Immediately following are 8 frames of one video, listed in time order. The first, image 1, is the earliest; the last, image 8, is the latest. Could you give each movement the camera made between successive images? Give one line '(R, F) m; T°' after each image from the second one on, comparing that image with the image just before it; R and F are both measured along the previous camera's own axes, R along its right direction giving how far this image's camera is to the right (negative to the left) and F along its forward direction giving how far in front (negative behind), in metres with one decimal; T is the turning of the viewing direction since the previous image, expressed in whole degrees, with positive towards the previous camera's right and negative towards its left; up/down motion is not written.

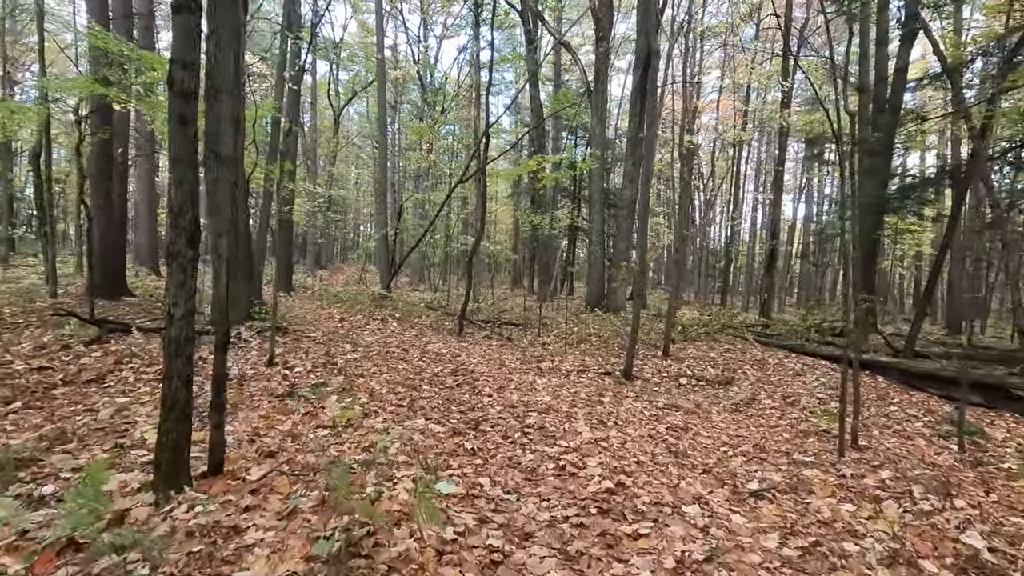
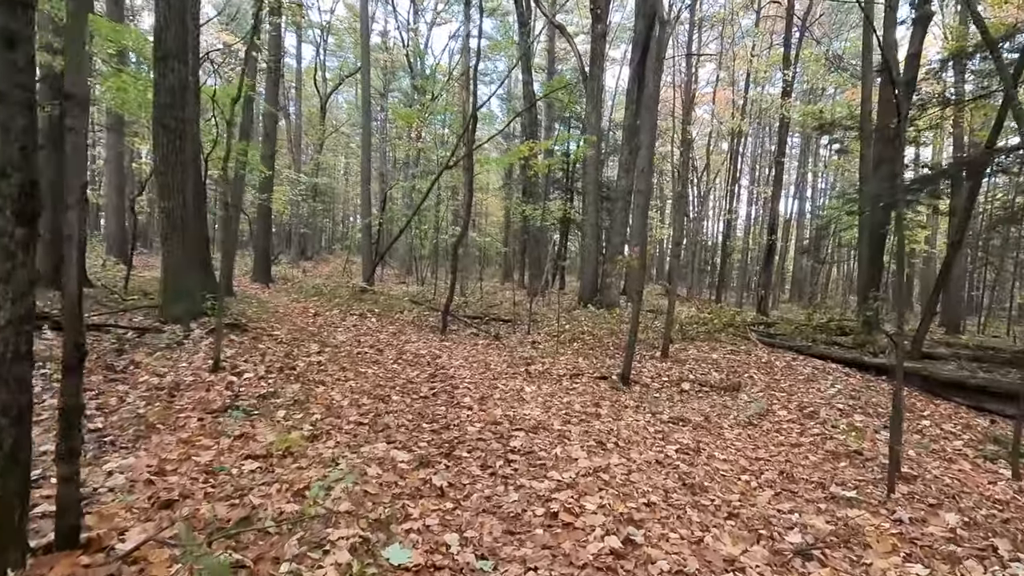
(+0.1, +0.9) m; +1°
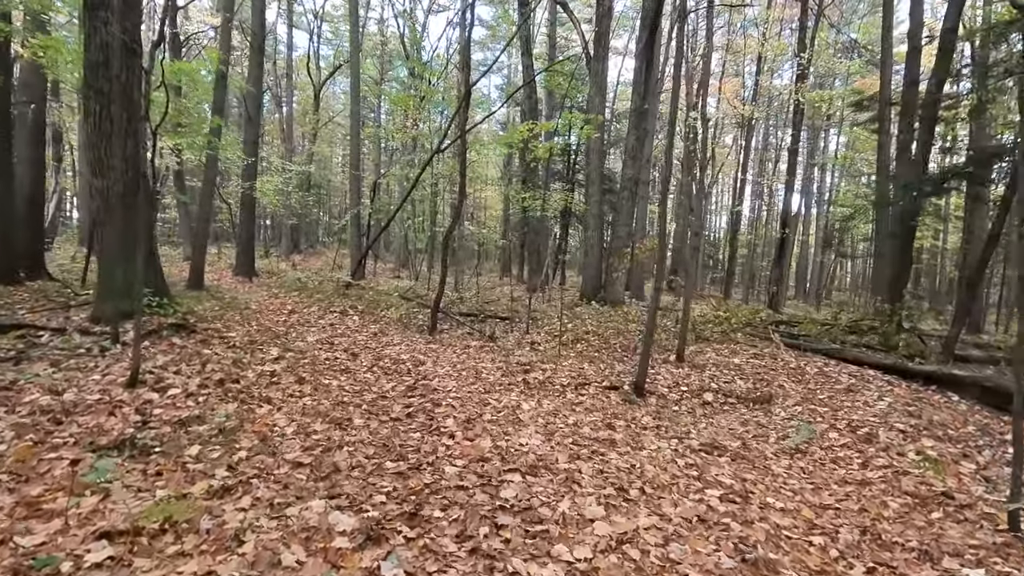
(0.0, +1.1) m; 0°
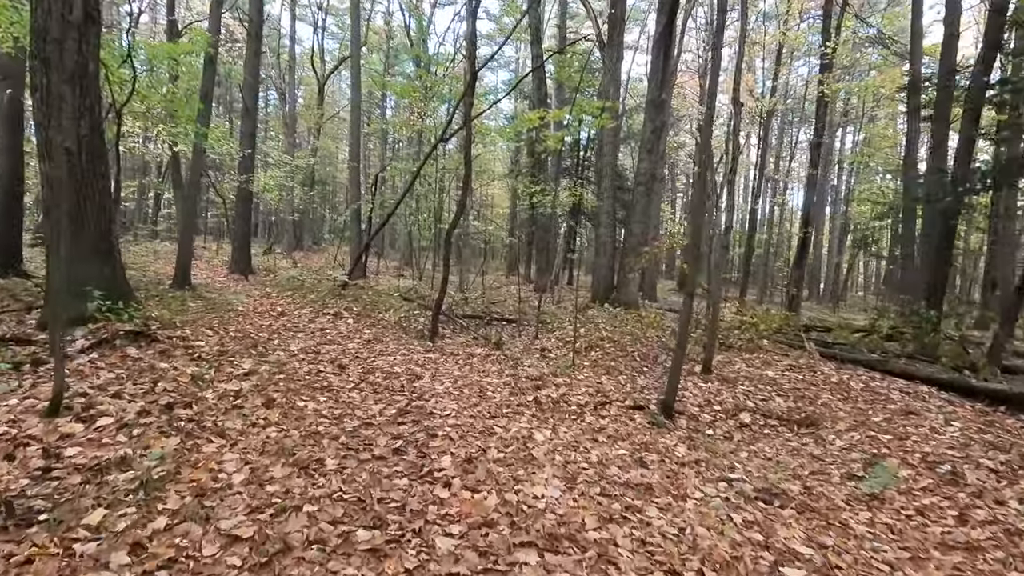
(0.0, +0.9) m; -1°
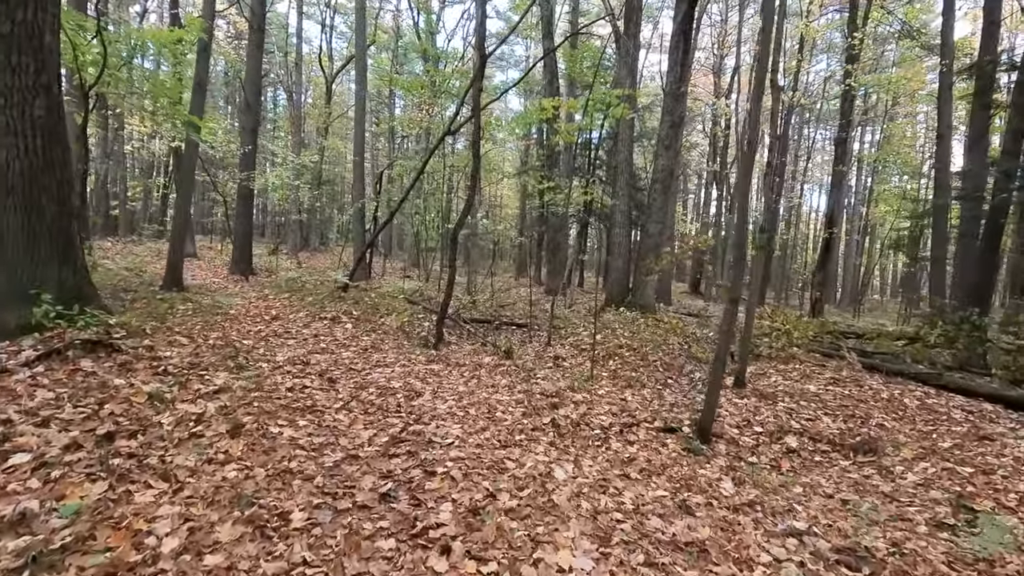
(0.0, +0.8) m; -1°
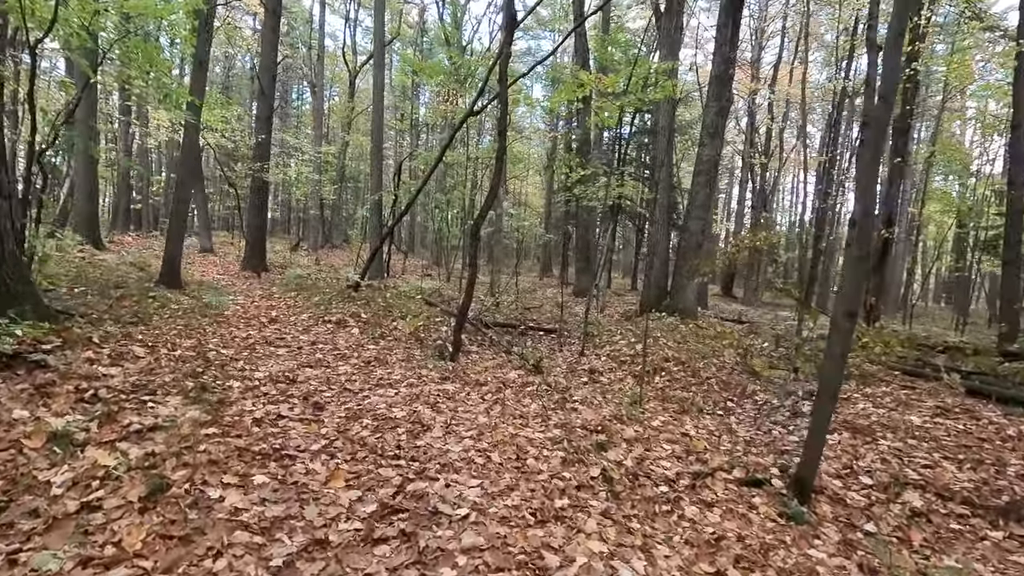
(-0.1, +1.2) m; -2°
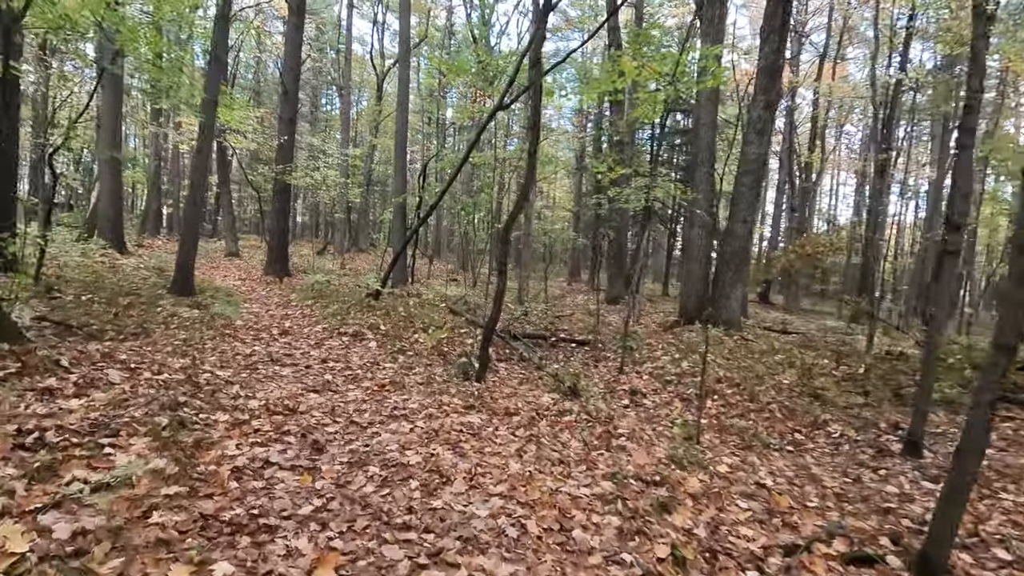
(-0.1, +0.8) m; -3°
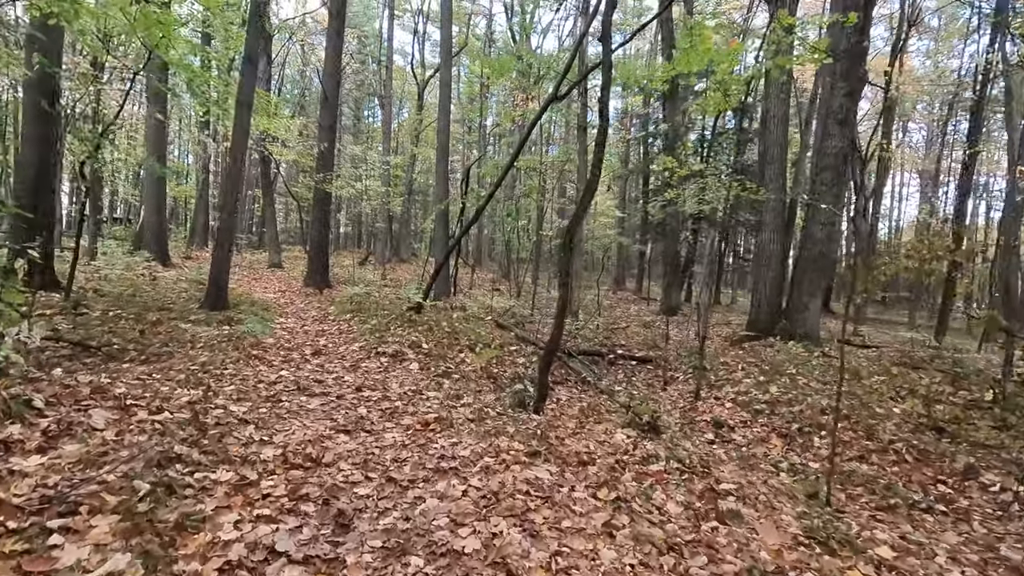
(-0.3, +0.9) m; -4°
